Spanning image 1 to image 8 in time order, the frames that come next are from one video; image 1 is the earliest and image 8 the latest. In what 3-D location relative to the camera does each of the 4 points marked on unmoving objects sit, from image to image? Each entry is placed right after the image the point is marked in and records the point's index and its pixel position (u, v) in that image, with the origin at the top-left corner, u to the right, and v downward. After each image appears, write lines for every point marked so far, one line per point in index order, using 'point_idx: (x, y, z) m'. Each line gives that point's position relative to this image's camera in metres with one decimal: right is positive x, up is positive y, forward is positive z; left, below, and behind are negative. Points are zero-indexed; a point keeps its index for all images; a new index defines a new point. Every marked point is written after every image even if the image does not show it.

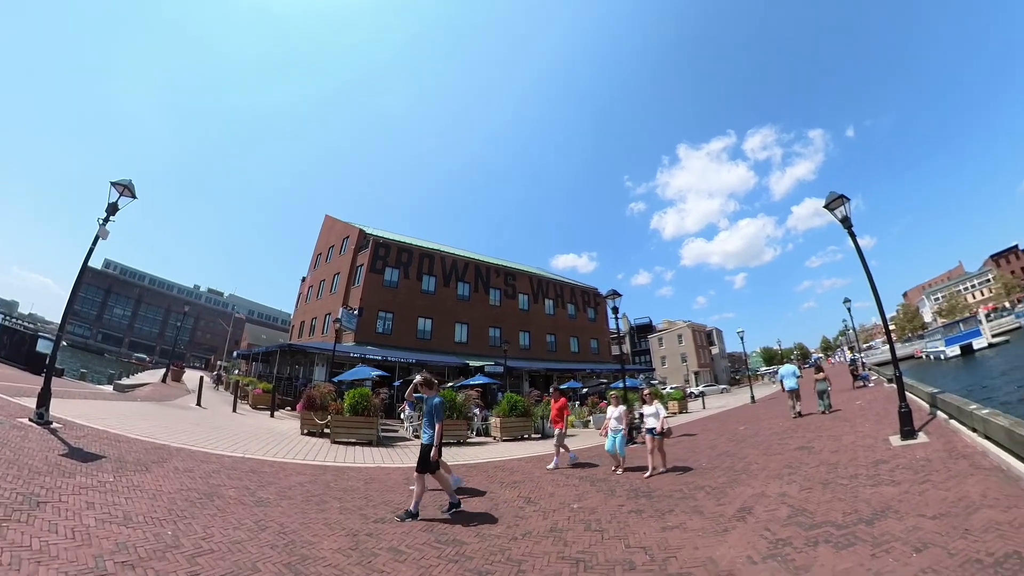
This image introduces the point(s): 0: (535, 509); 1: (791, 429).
0: (+0.3, -2.5, +6.1) m
1: (+5.1, -2.6, +10.1) m
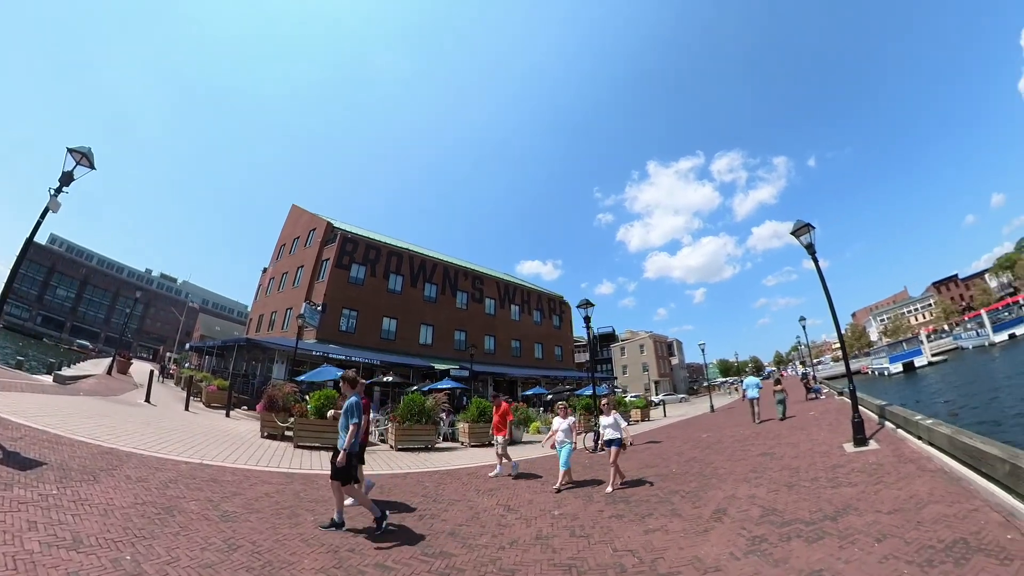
0: (0.0, -2.6, +6.2) m
1: (+4.6, -2.8, +10.5) m
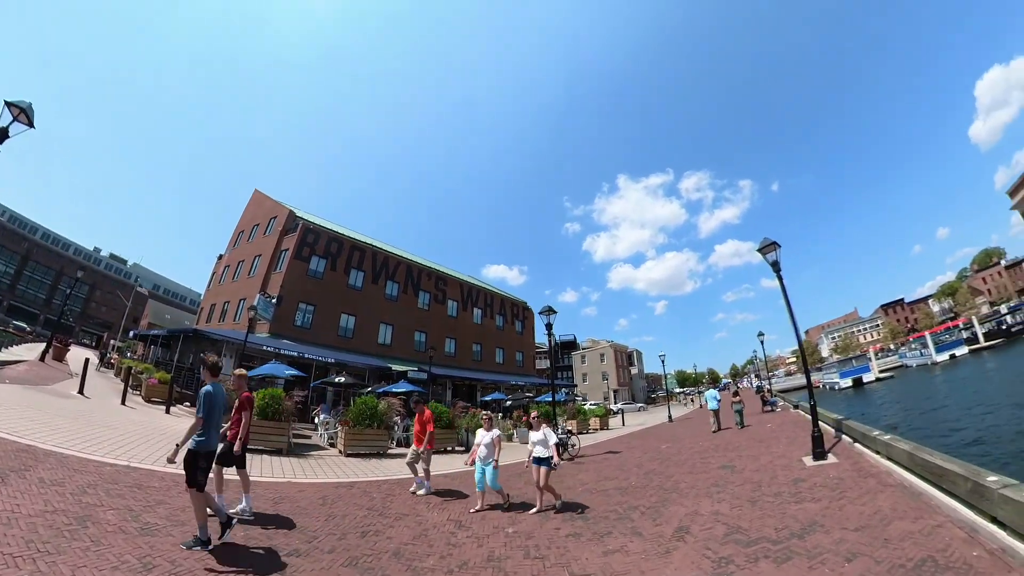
0: (-0.5, -2.6, +5.8) m
1: (+3.7, -3.0, +10.3) m
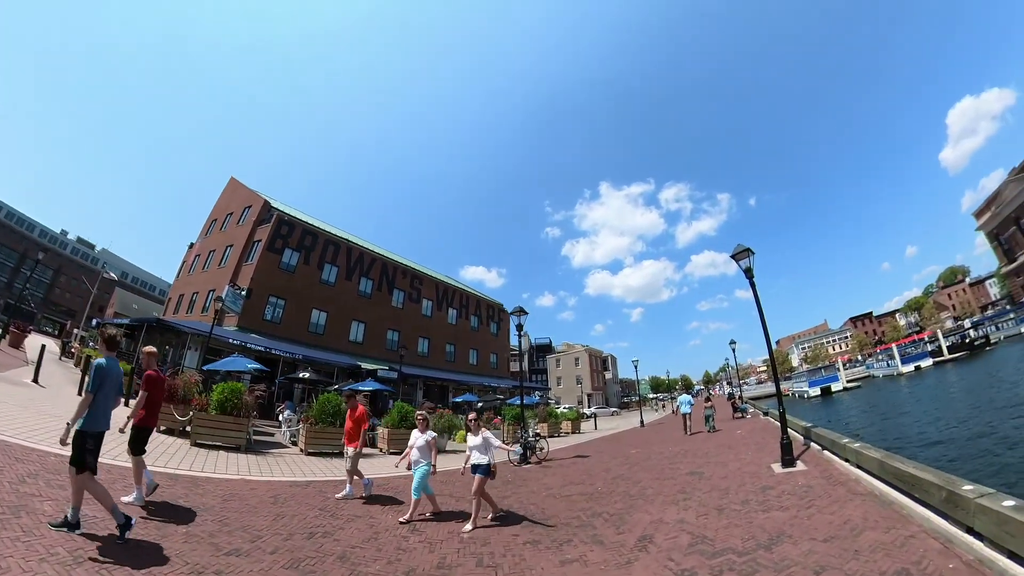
0: (-0.9, -2.5, +5.4) m
1: (+3.1, -3.1, +10.2) m
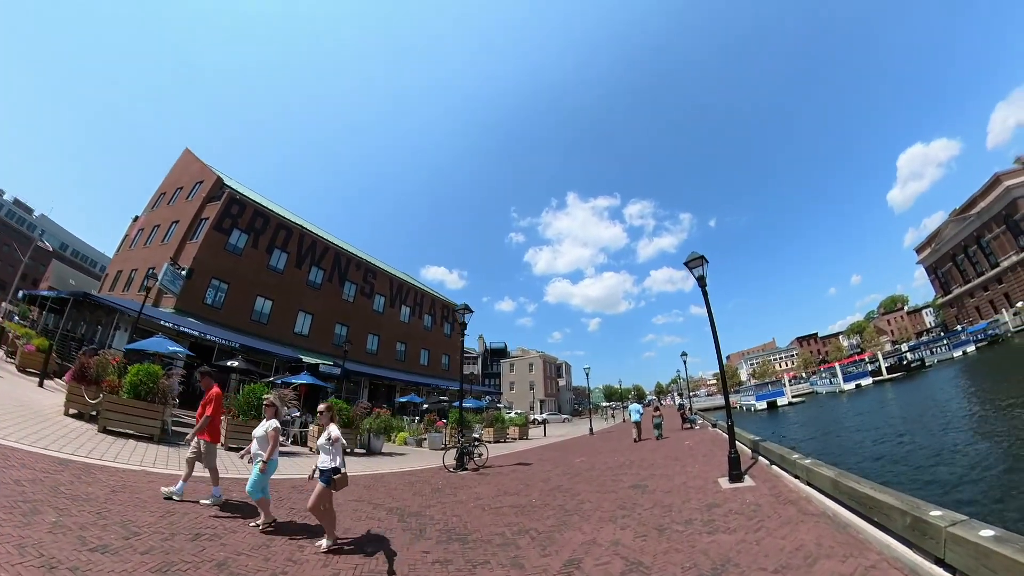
0: (-1.7, -2.2, +4.6) m
1: (+2.0, -3.1, +9.6) m
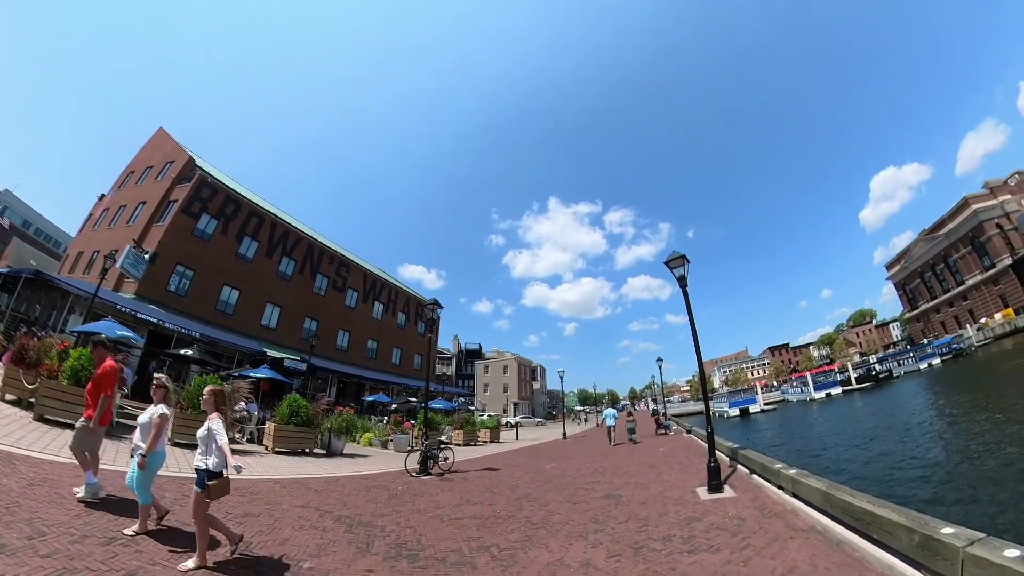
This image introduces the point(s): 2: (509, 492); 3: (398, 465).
0: (-2.0, -2.1, +4.0) m
1: (+1.4, -3.0, +9.1) m
2: (0.0, -2.6, +7.2) m
3: (-2.1, -3.2, +9.9) m
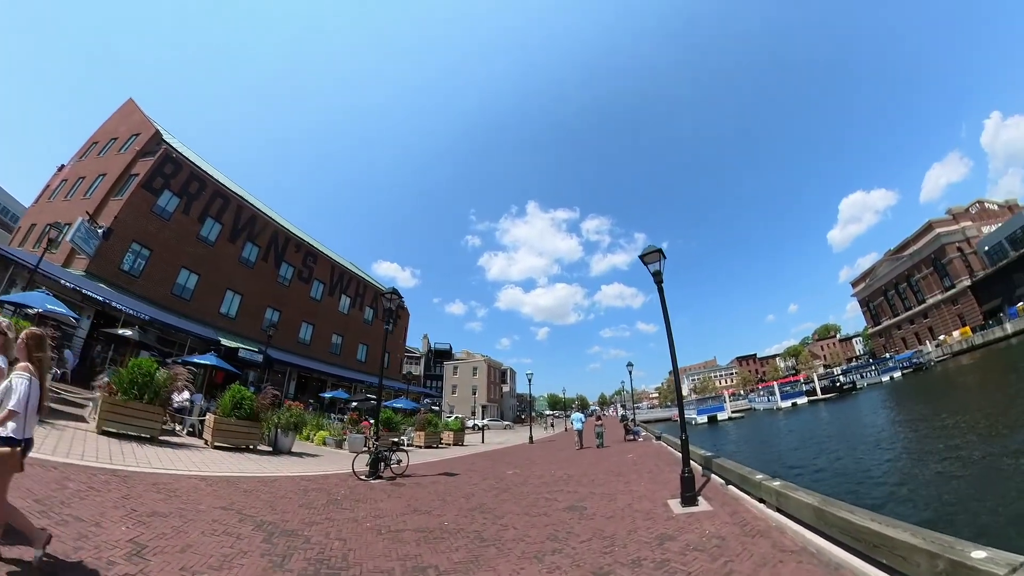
0: (-2.3, -1.8, +3.2) m
1: (+0.8, -2.9, +8.5) m
2: (-0.6, -2.5, +6.5) m
3: (-2.7, -3.0, +9.1) m
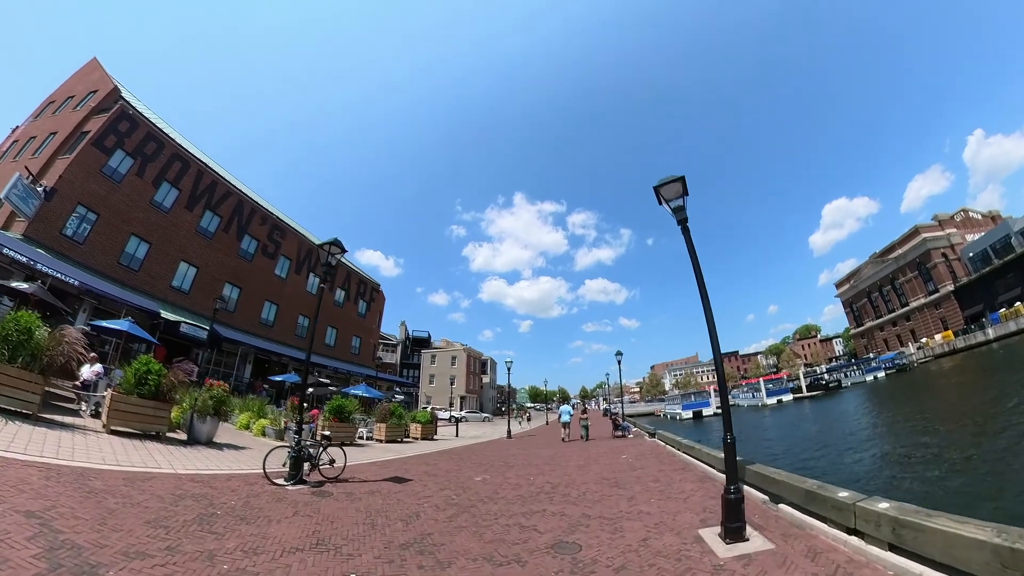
0: (-2.6, -1.2, +1.1) m
1: (+0.4, -2.4, +6.5) m
2: (-0.9, -1.9, +4.4) m
3: (-3.1, -2.3, +7.0) m
